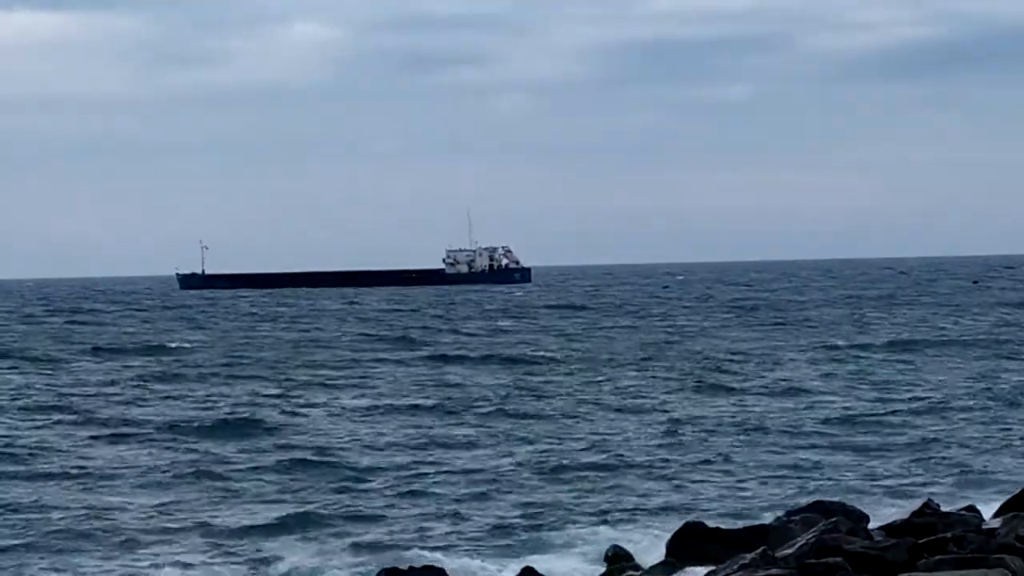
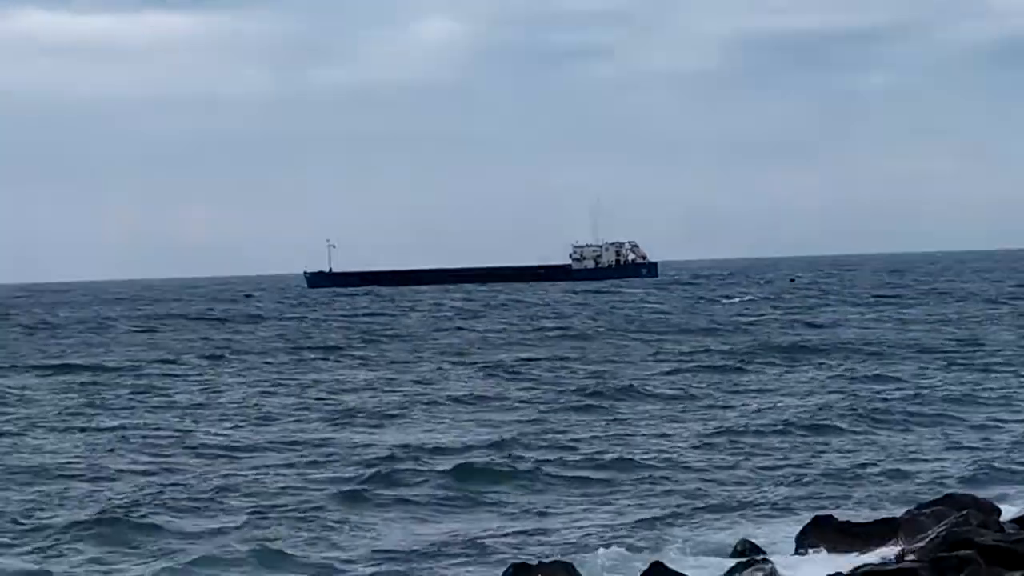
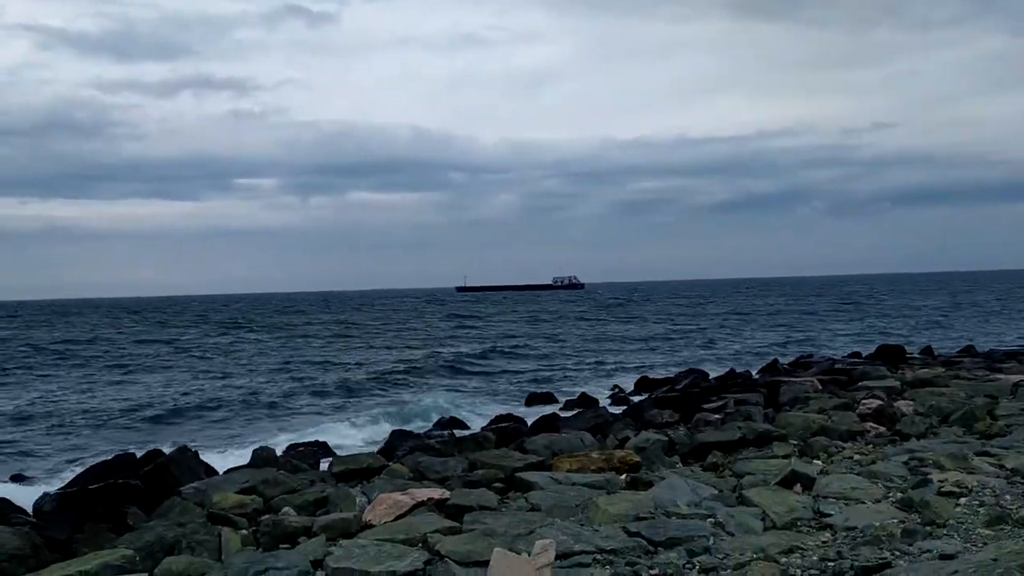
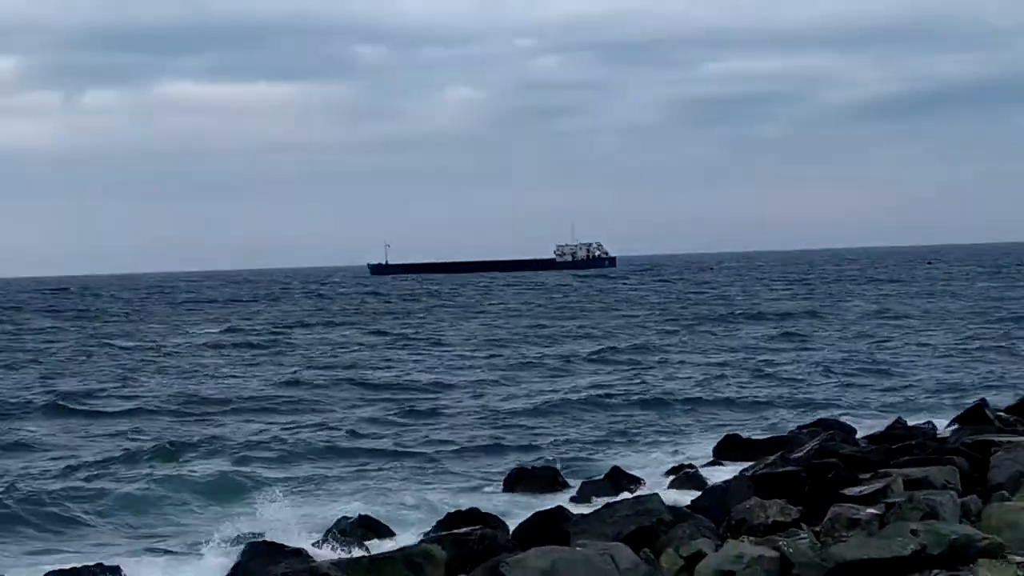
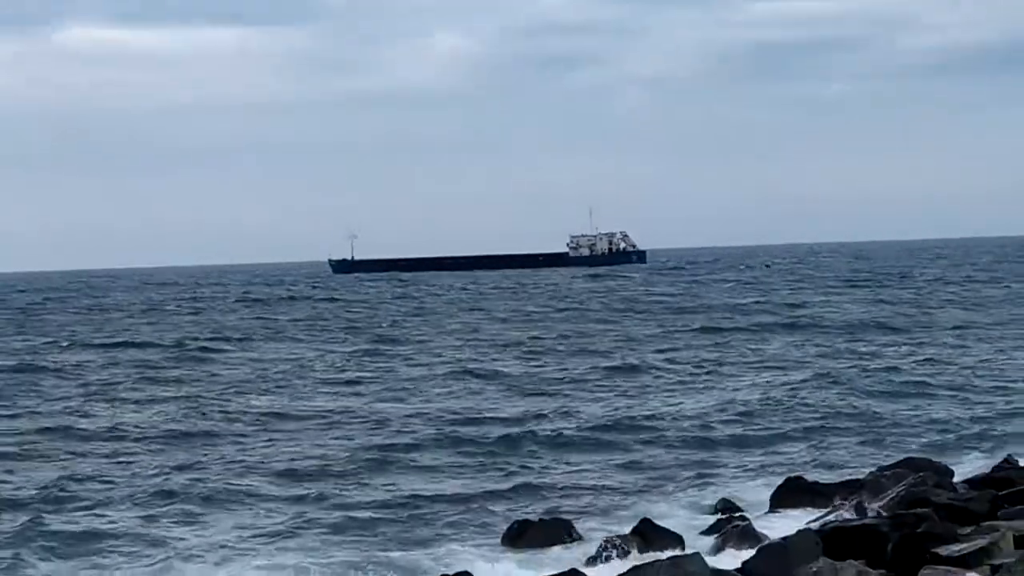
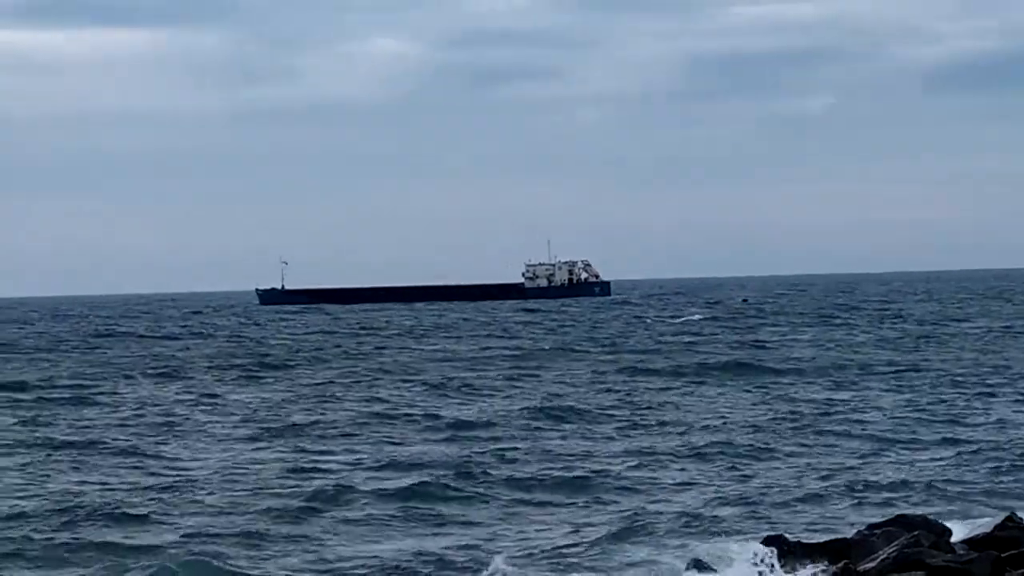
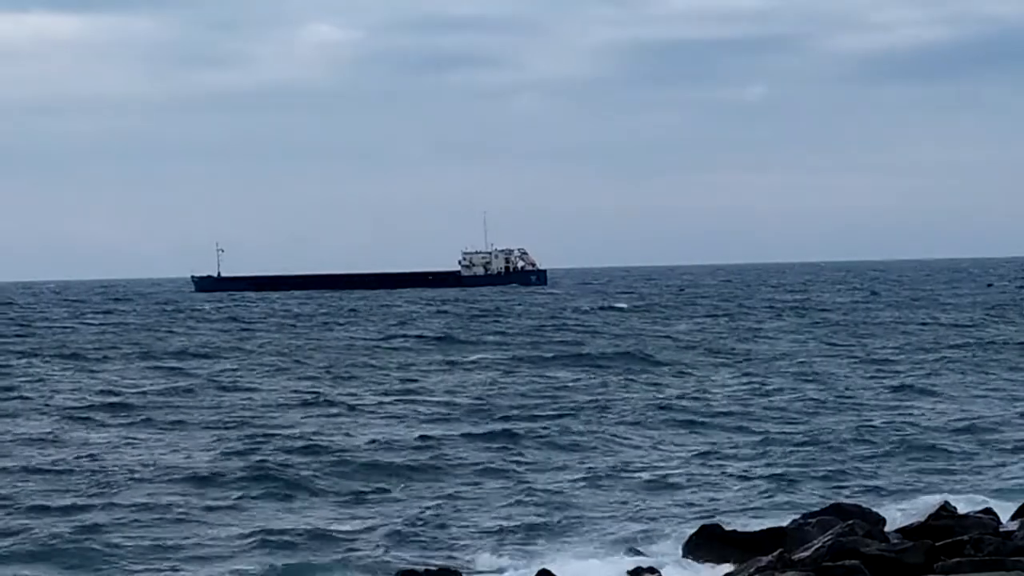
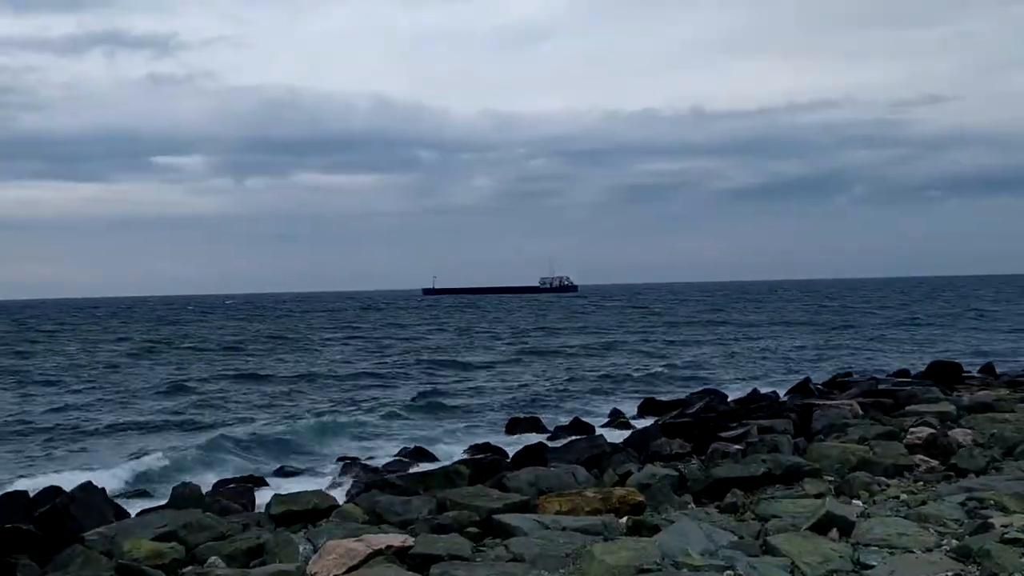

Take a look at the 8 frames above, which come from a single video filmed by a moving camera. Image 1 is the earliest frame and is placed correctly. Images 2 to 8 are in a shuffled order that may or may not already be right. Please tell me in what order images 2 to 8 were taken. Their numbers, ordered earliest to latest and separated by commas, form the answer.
7, 6, 2, 5, 4, 8, 3
